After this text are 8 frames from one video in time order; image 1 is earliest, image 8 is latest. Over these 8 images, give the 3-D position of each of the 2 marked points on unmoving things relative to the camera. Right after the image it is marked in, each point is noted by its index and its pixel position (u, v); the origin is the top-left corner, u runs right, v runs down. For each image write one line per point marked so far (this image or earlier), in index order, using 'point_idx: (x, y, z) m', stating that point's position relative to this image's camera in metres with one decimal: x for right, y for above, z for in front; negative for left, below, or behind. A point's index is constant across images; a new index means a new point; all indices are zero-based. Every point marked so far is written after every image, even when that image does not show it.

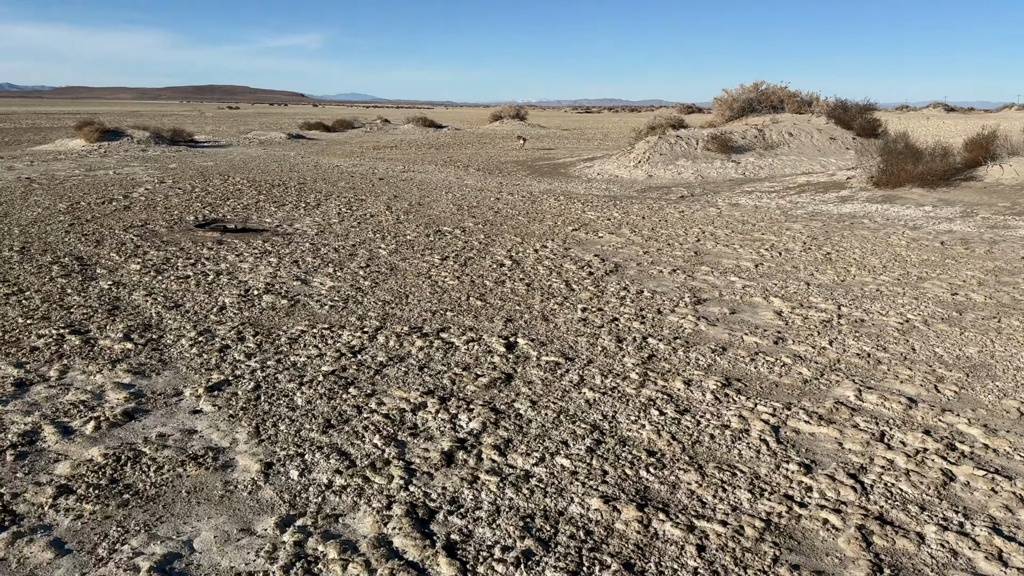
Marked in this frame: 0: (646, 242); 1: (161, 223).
0: (+1.5, +0.5, +9.1) m
1: (-4.3, +0.8, +9.9) m
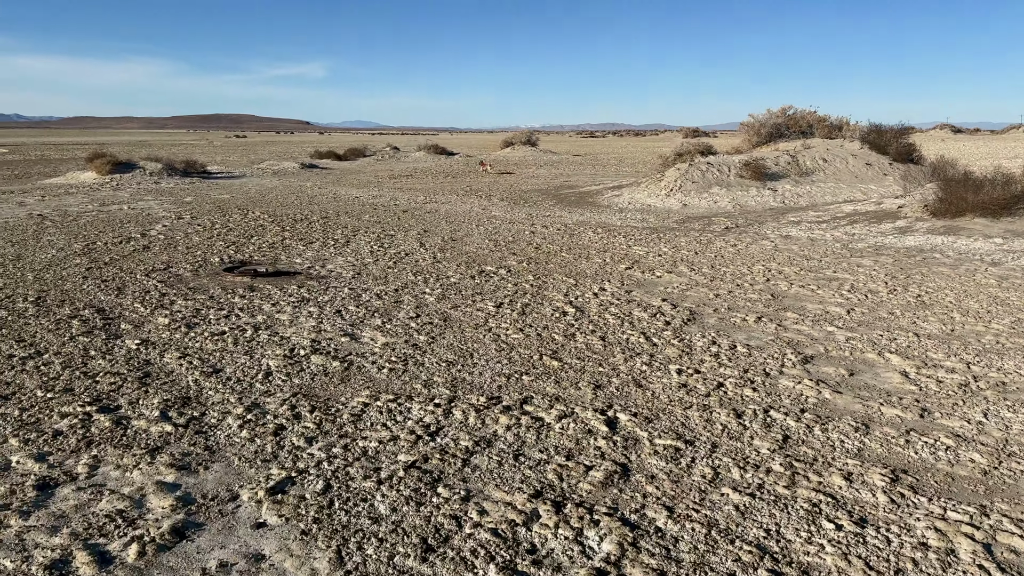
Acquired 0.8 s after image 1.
0: (+2.1, +0.1, +8.3) m
1: (-3.7, +0.2, +9.3) m
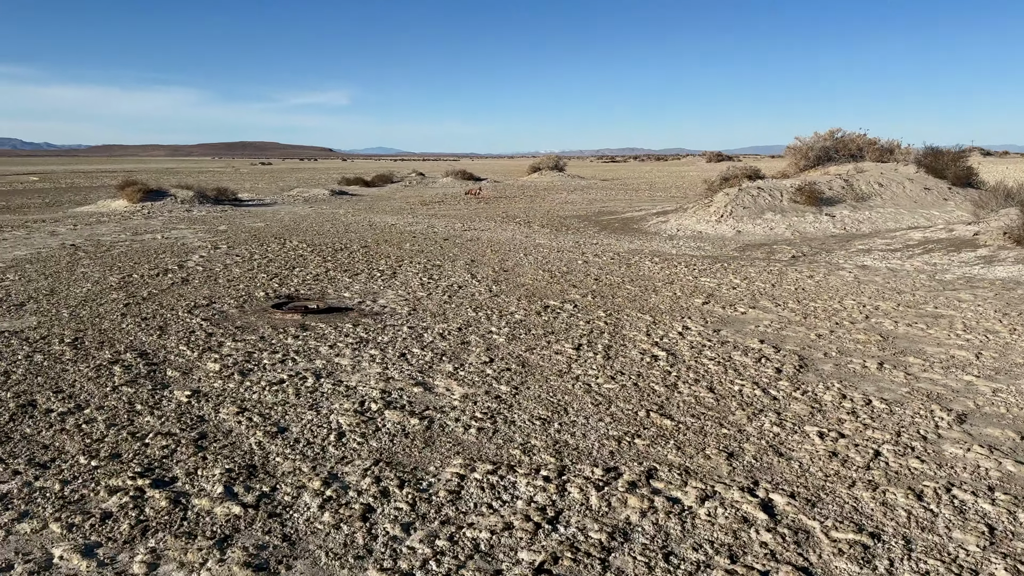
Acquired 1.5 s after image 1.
0: (+2.7, -0.3, +7.6) m
1: (-3.0, -0.2, +8.7) m
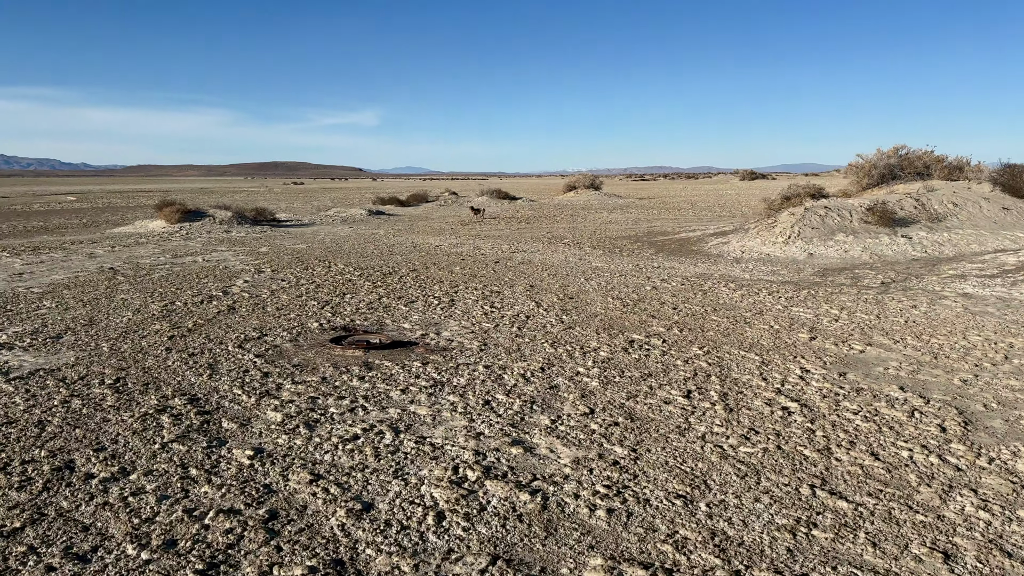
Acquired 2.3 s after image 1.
0: (+3.5, -0.6, +6.7) m
1: (-2.3, -0.5, +7.9) m
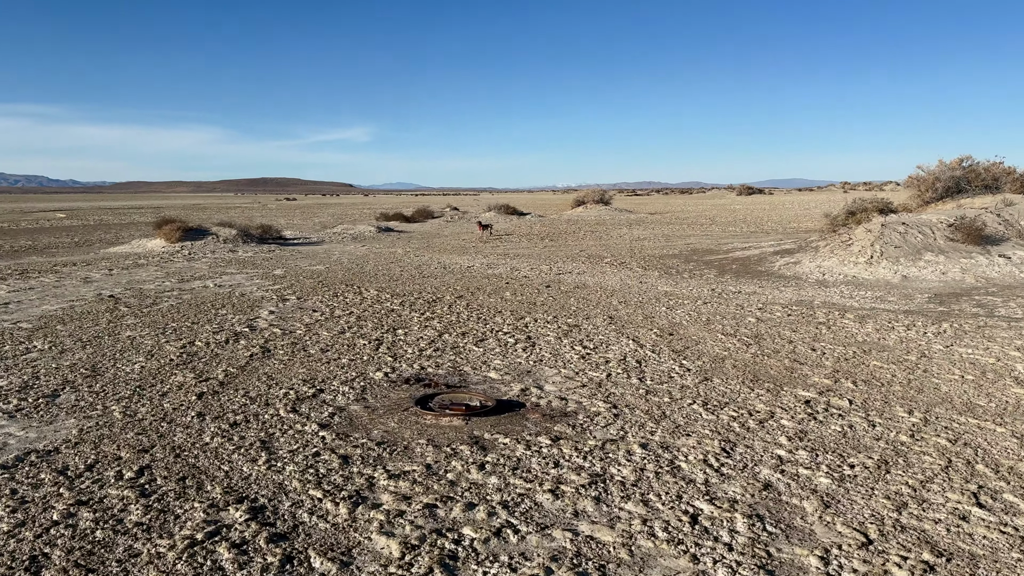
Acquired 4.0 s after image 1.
0: (+4.5, -0.9, +5.0) m
1: (-1.3, -0.8, +6.2) m
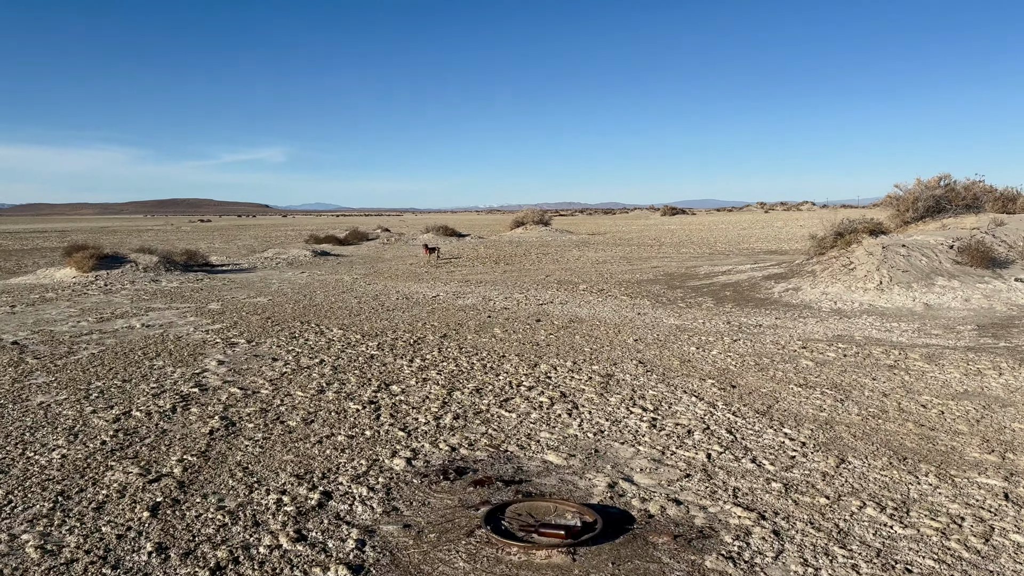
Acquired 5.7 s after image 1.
0: (+5.0, -1.1, +3.7) m
1: (-0.8, -1.2, +4.4) m
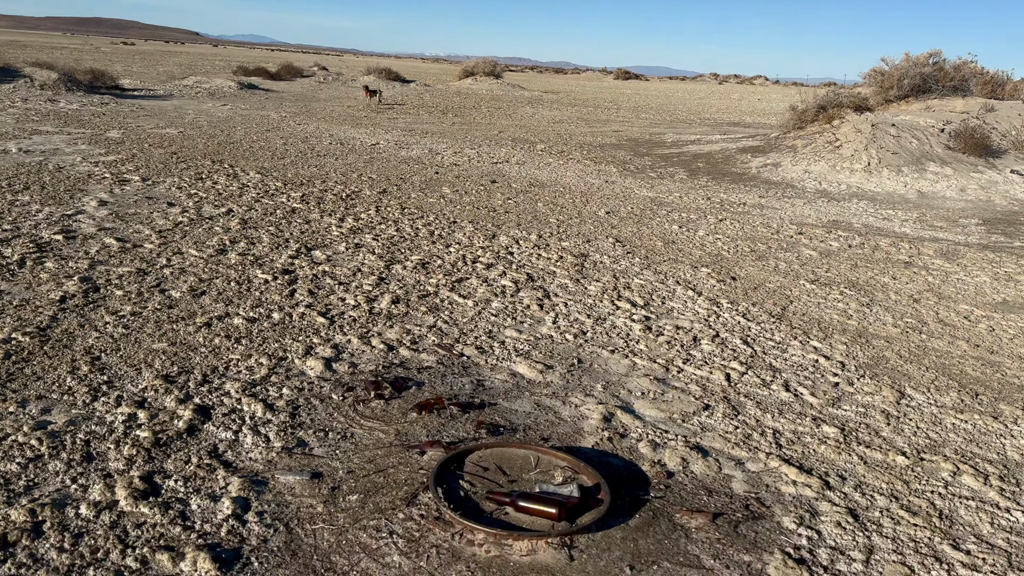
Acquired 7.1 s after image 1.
0: (+4.9, -1.0, +2.8) m
1: (-0.9, -0.5, +3.0) m
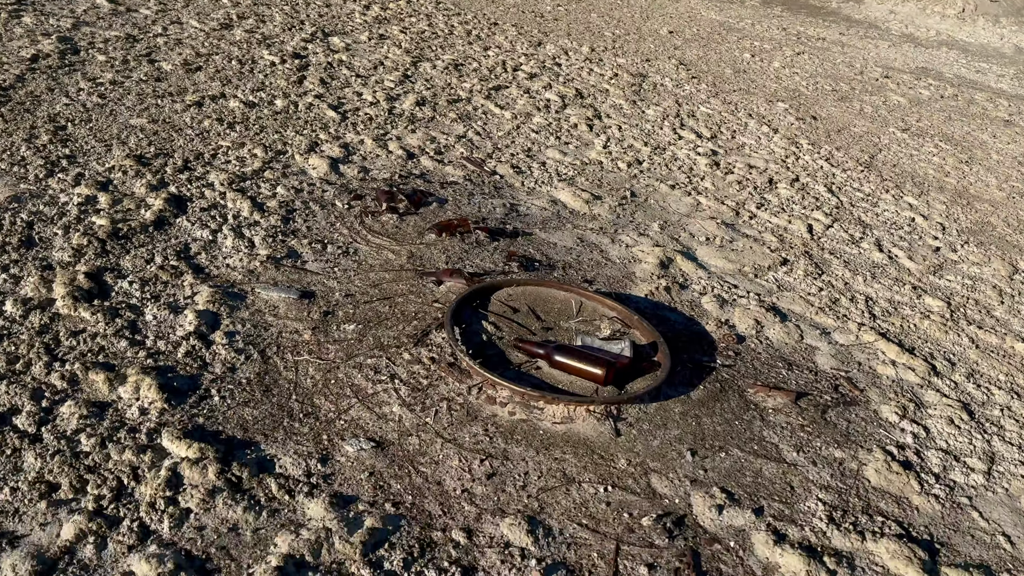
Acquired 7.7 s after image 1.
0: (+4.9, -0.9, +2.3) m
1: (-0.8, +0.2, +2.5) m
